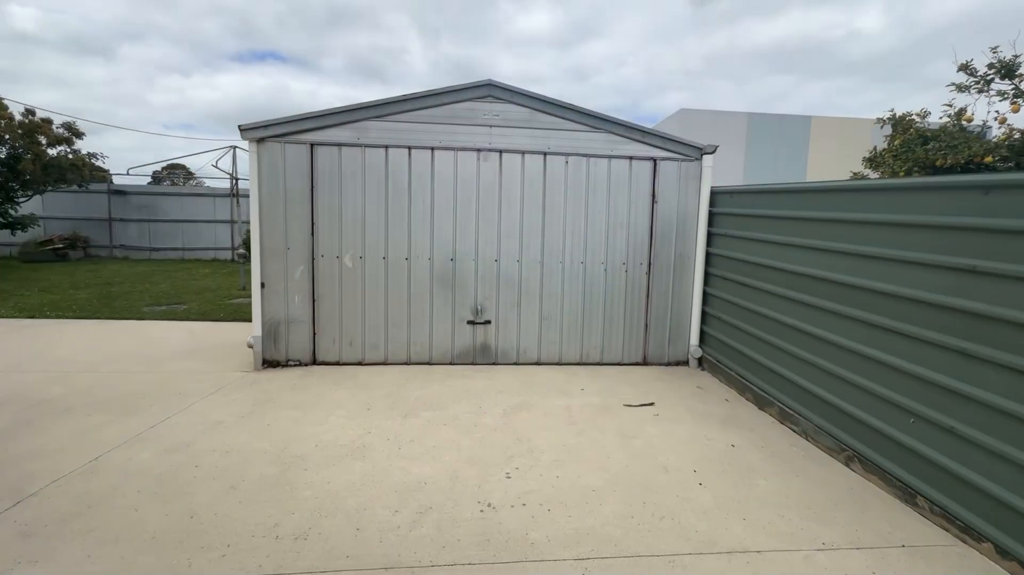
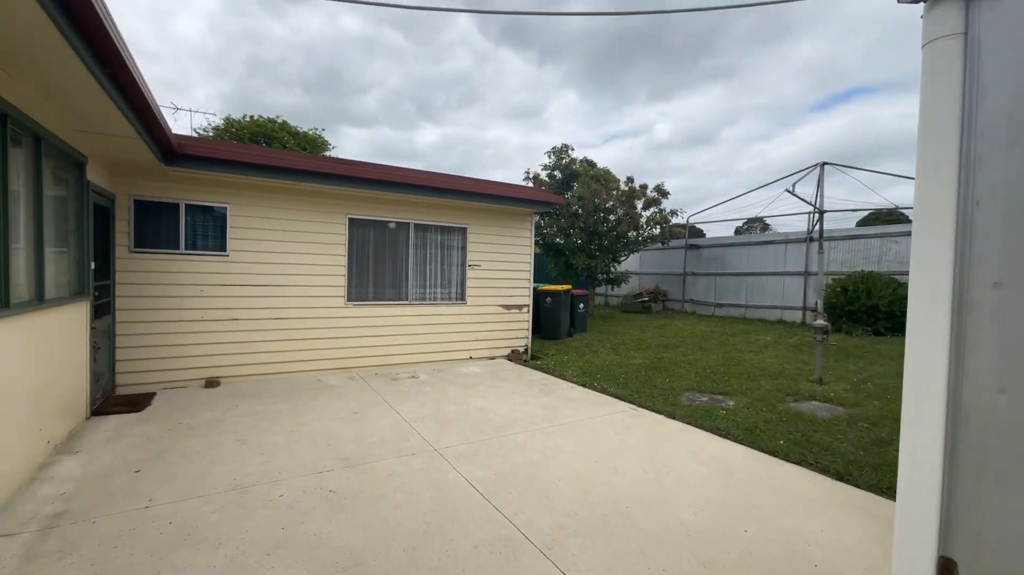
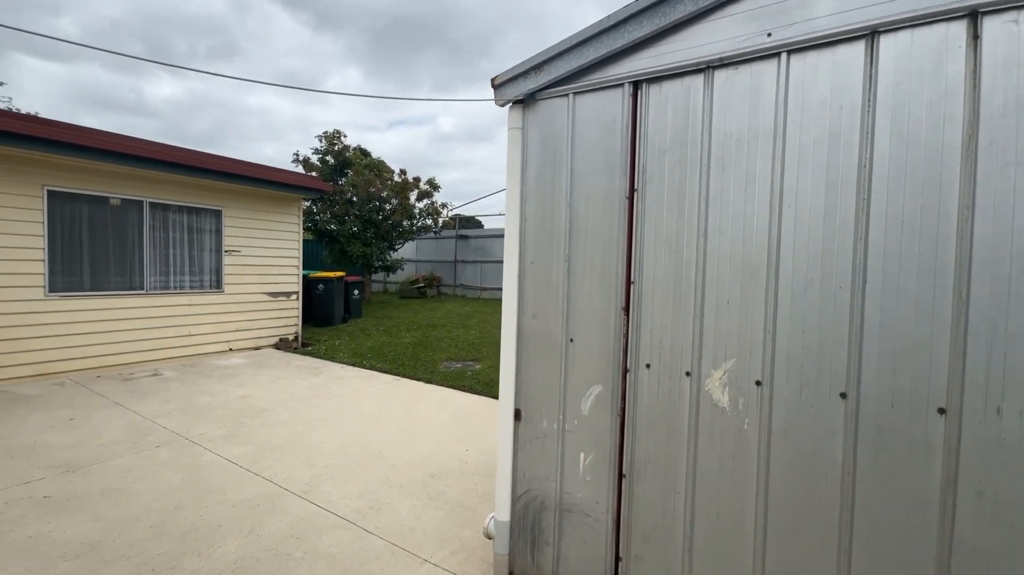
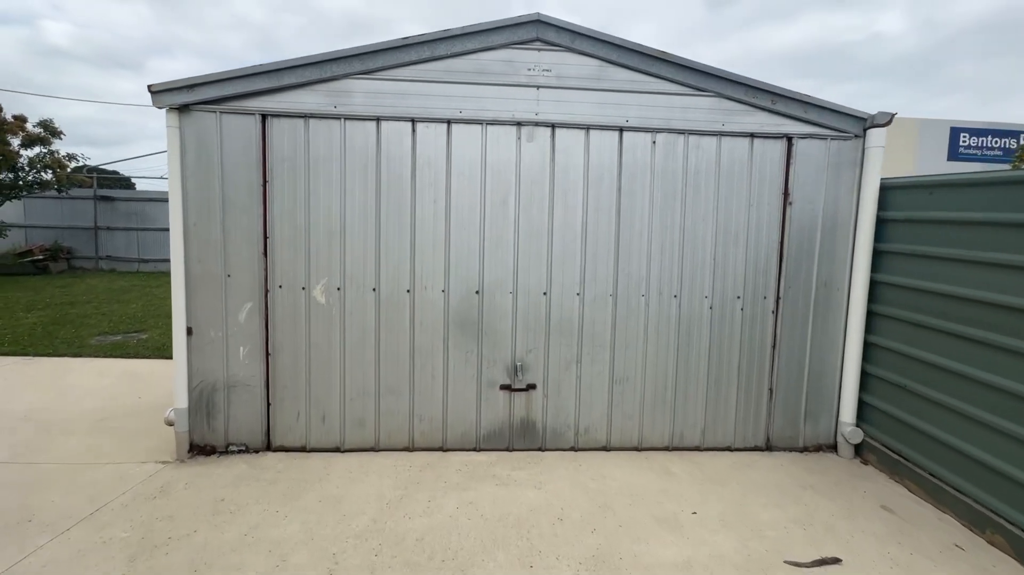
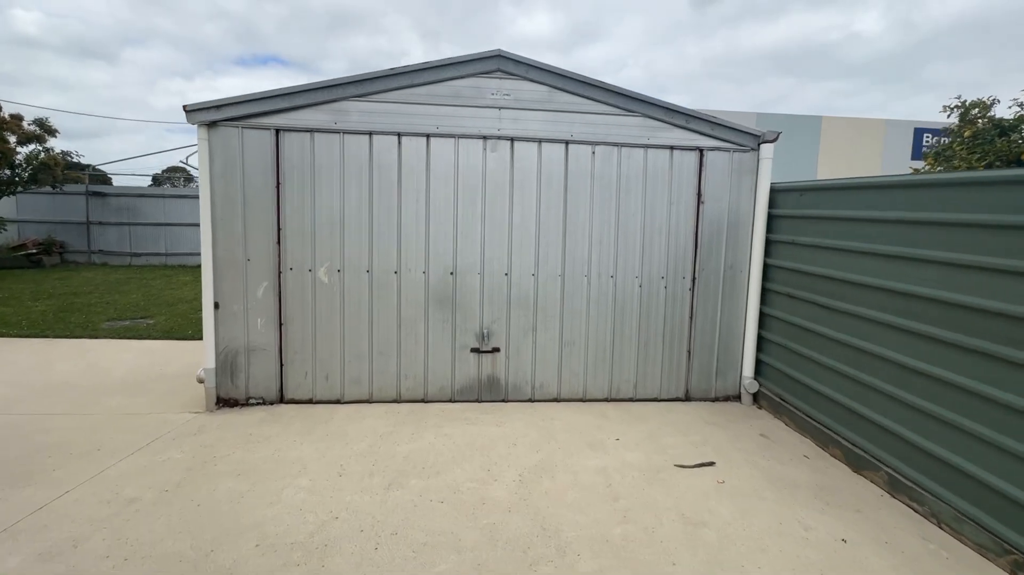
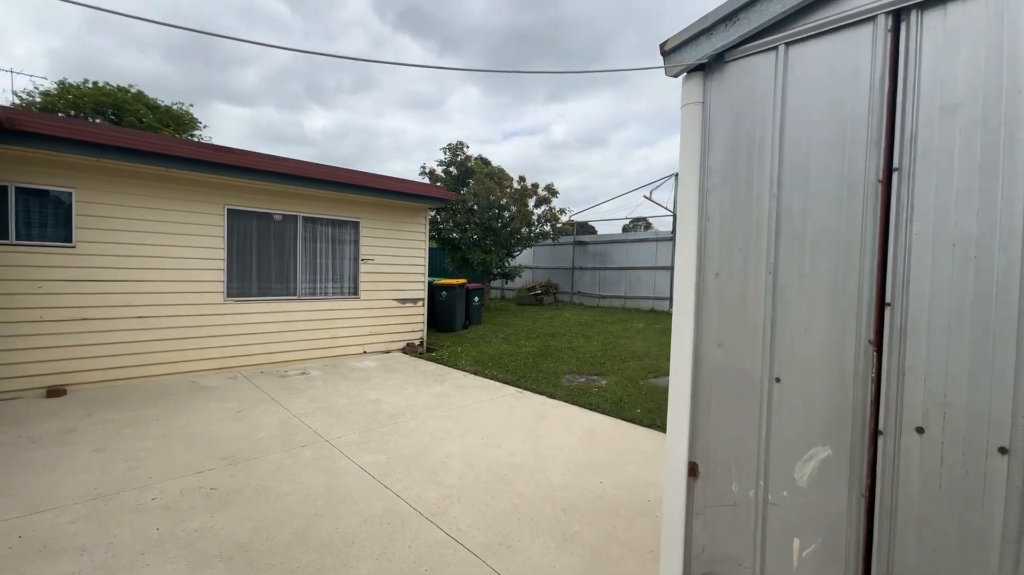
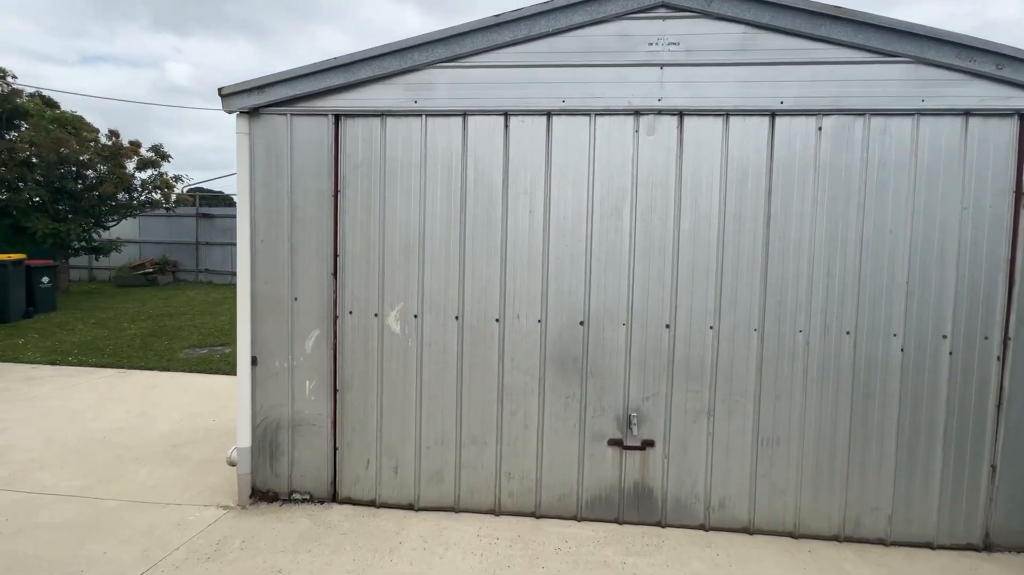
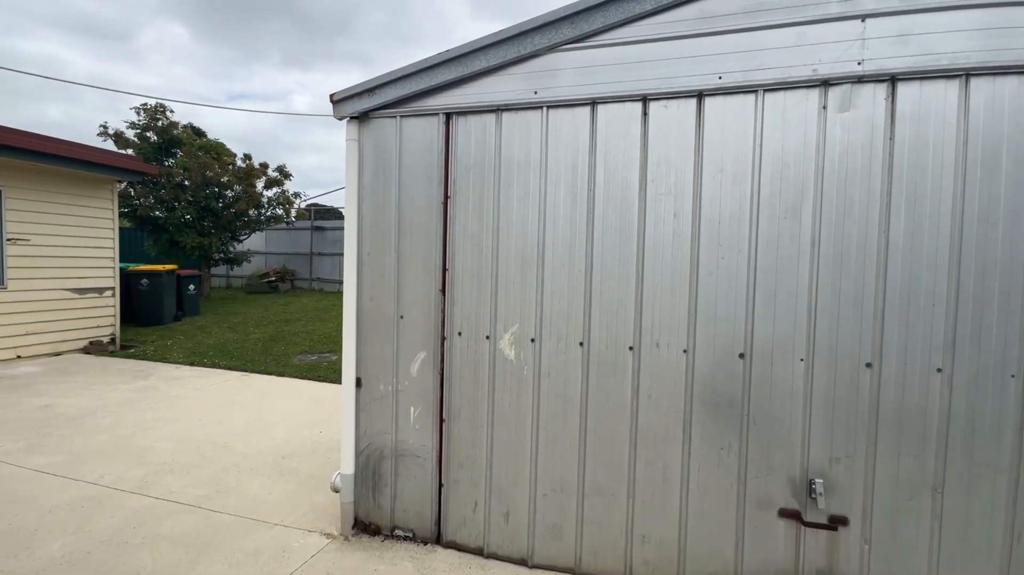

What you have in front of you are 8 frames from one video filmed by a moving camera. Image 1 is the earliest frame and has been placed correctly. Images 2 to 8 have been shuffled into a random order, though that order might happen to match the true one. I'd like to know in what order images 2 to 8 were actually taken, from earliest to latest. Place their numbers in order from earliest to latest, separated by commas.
5, 4, 7, 8, 3, 6, 2
